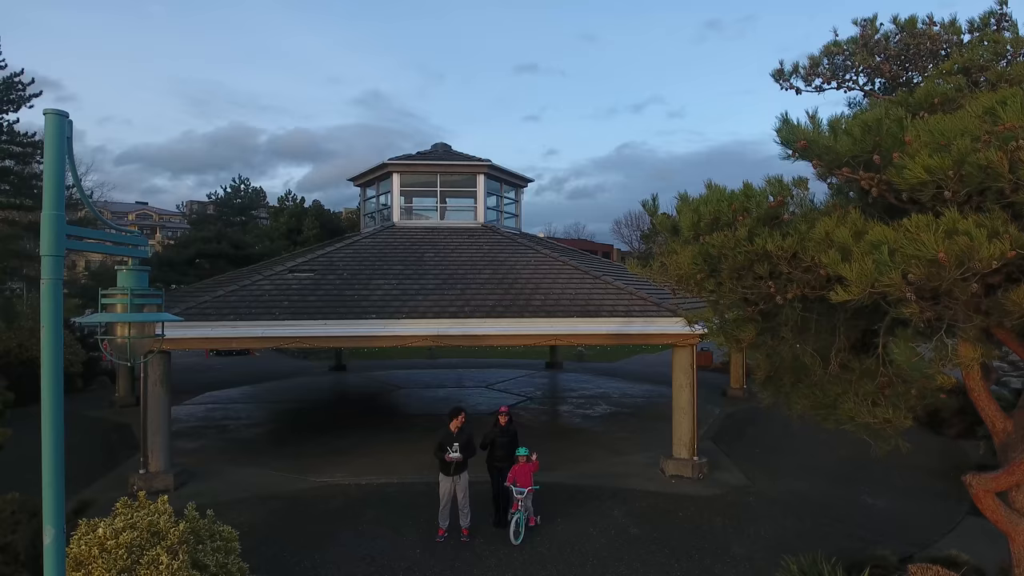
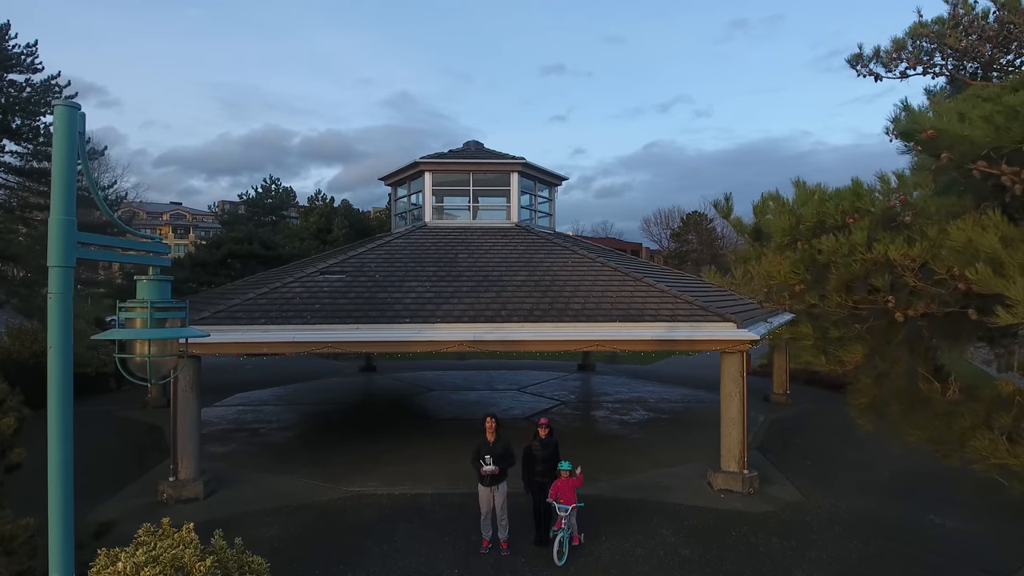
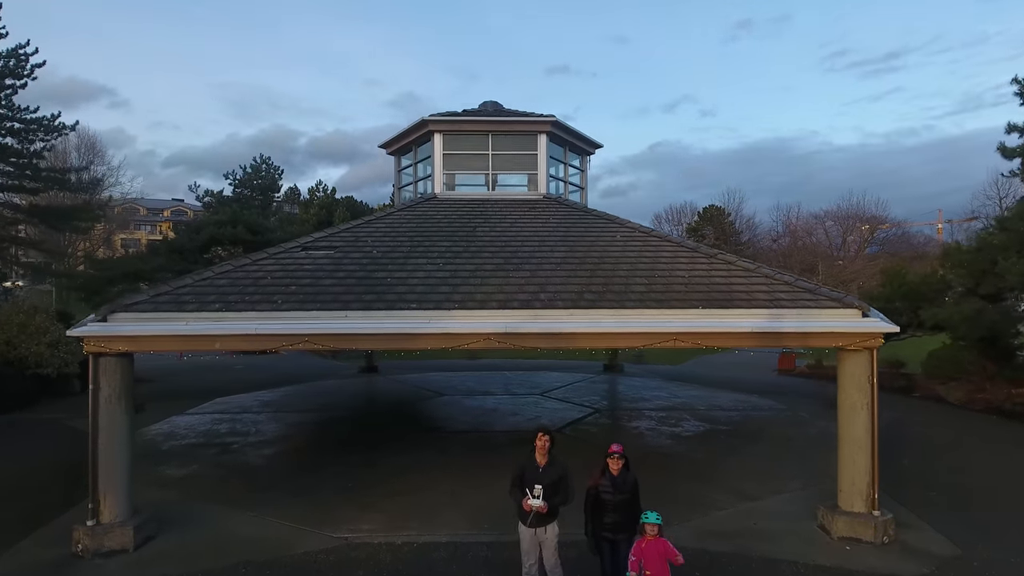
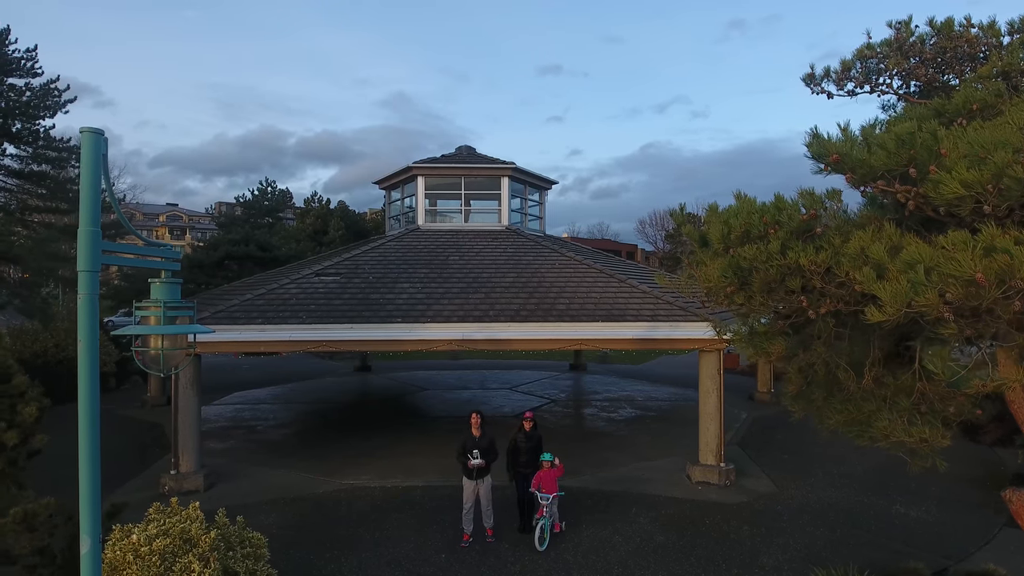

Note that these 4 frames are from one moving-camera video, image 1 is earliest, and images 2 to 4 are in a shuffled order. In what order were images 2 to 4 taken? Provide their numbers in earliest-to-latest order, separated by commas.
4, 2, 3
